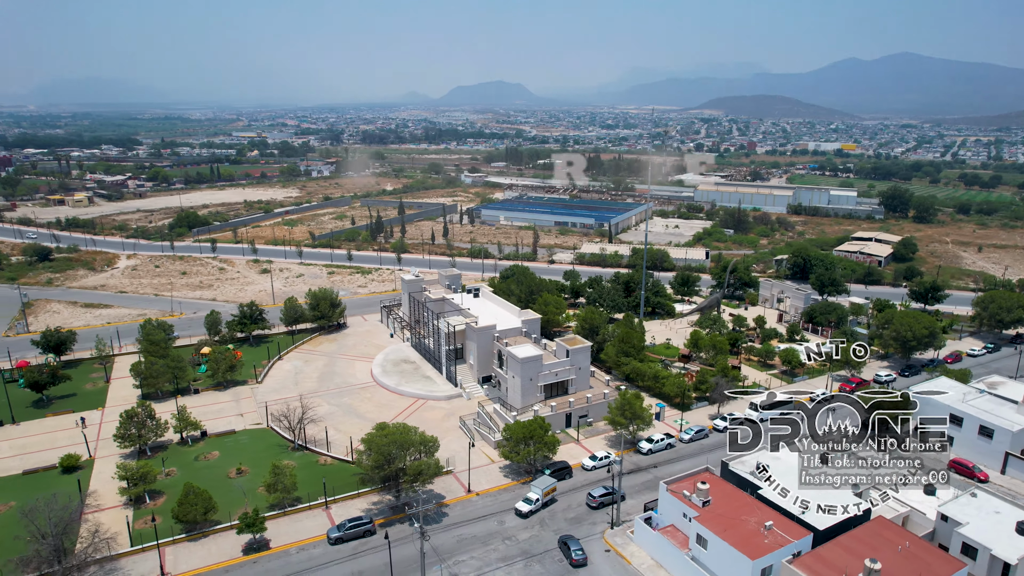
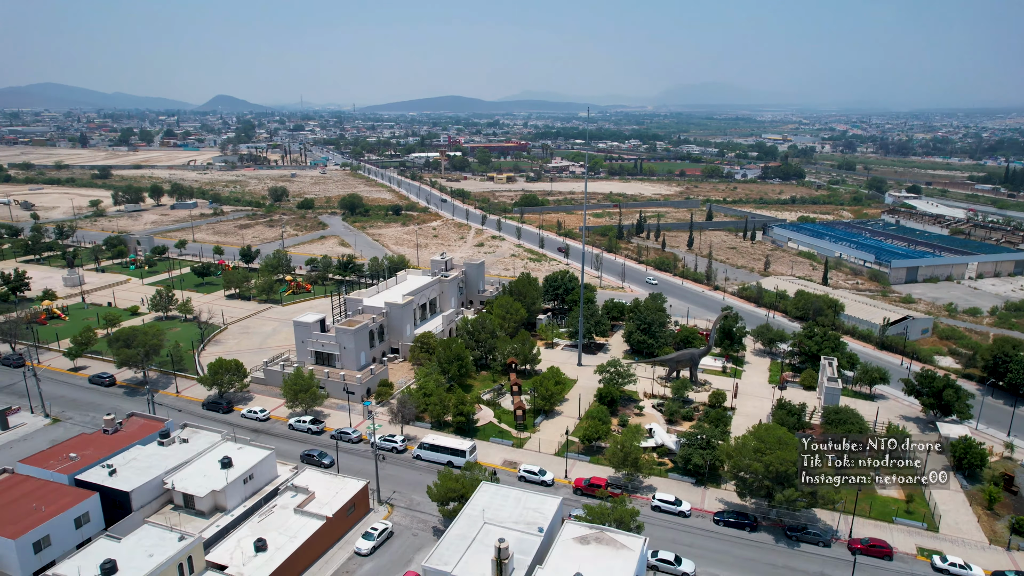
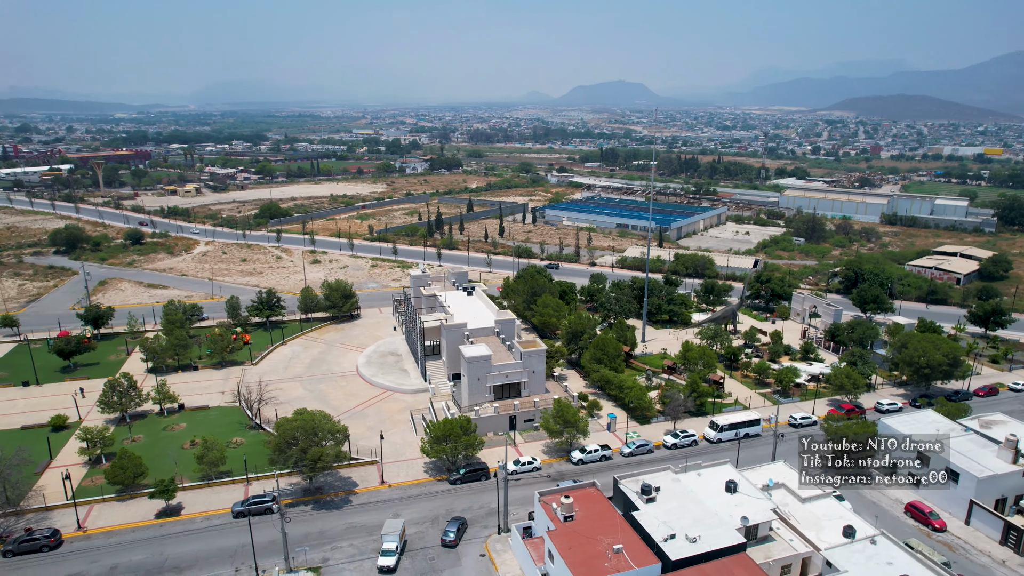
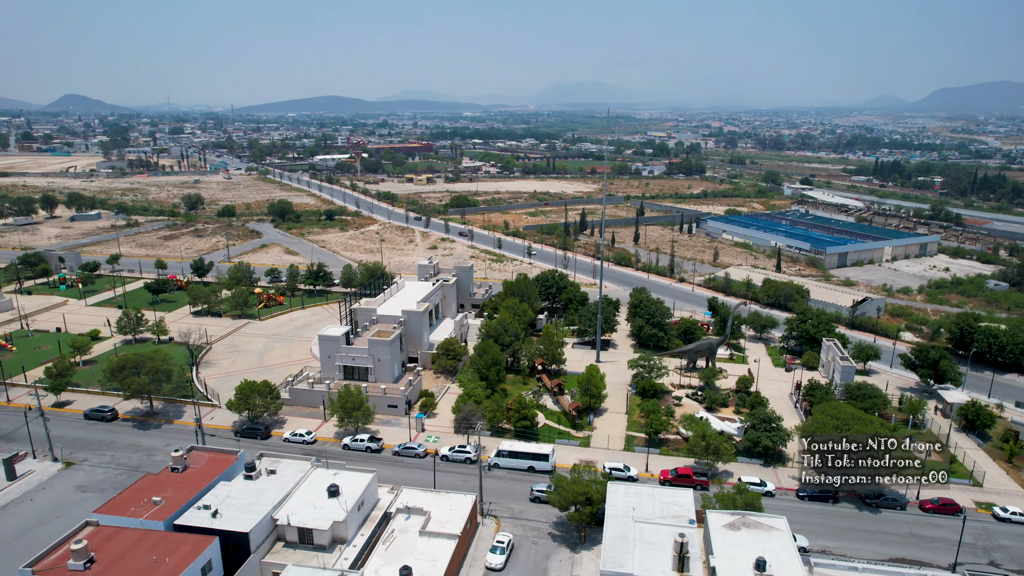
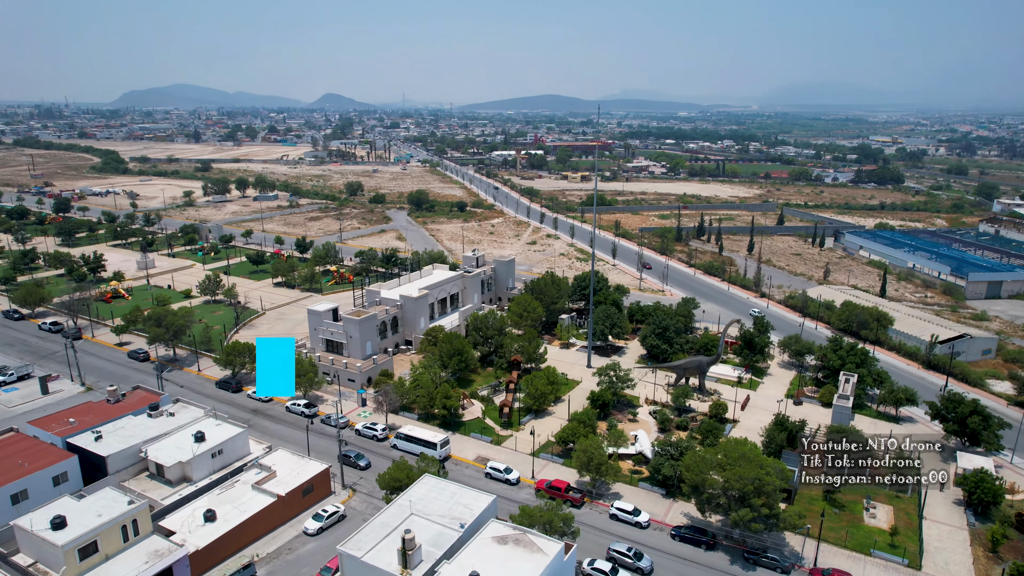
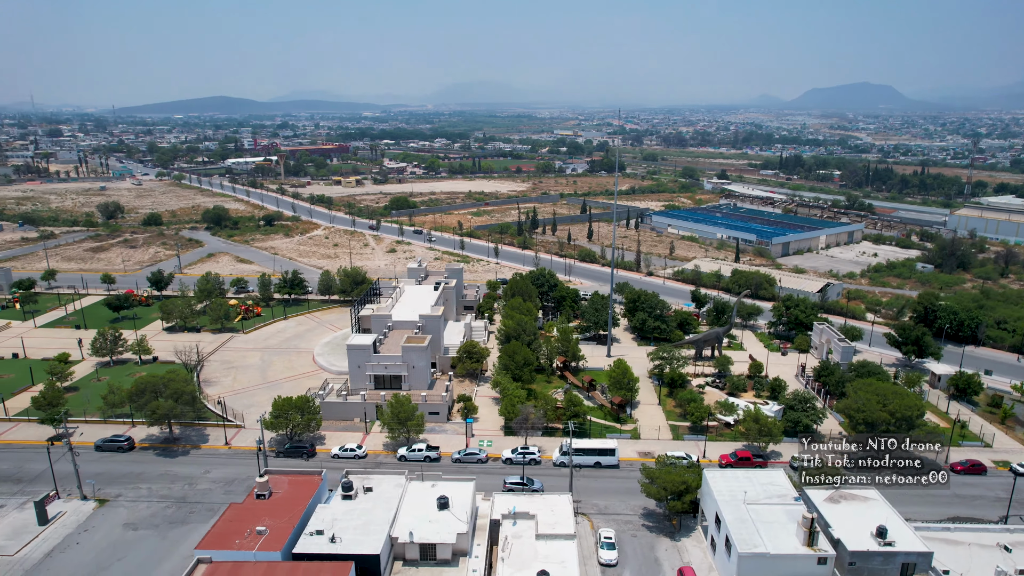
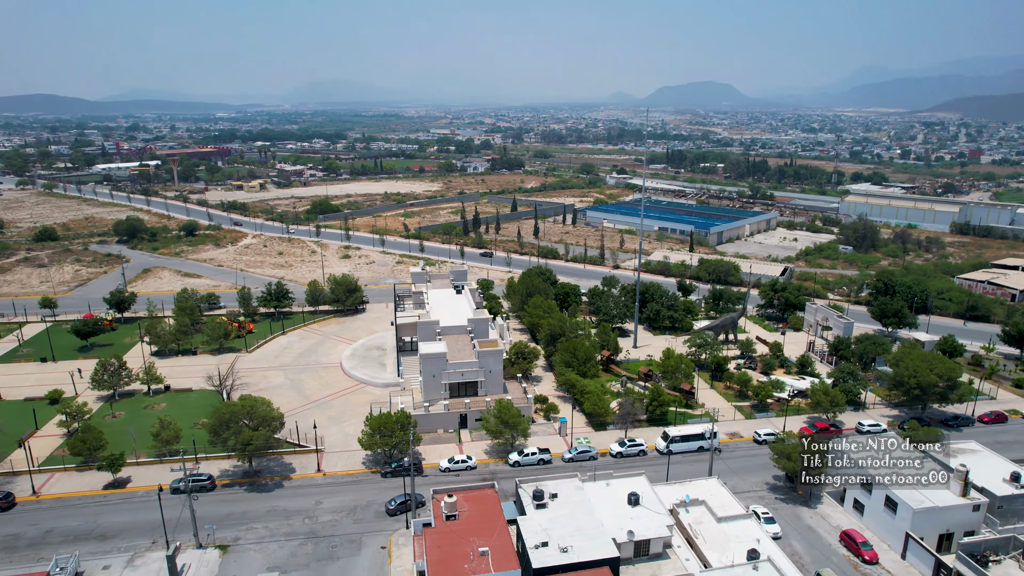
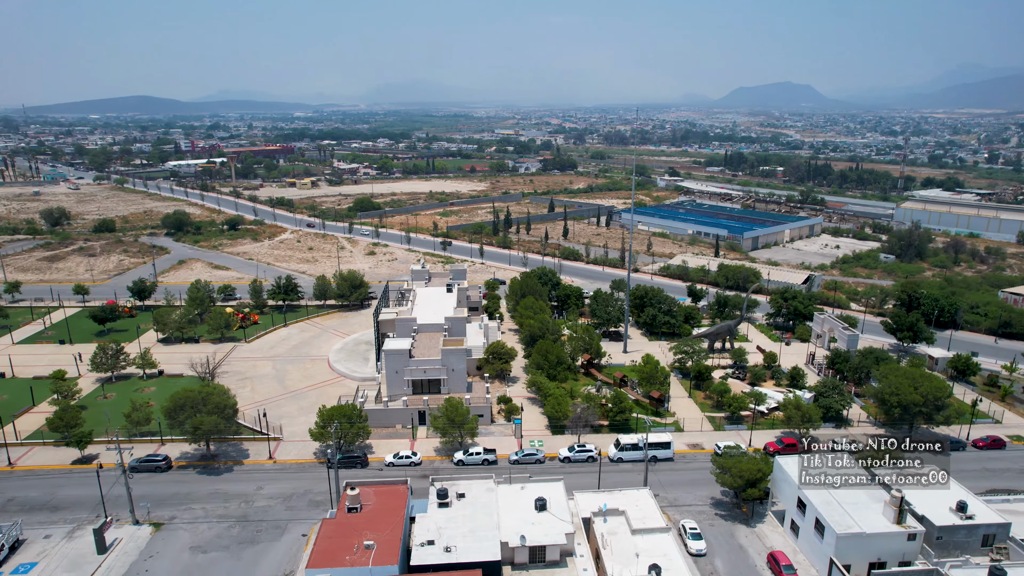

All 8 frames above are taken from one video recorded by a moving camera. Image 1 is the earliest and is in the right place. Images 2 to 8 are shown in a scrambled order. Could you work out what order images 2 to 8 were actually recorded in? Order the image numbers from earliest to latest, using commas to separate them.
3, 7, 8, 6, 4, 2, 5
